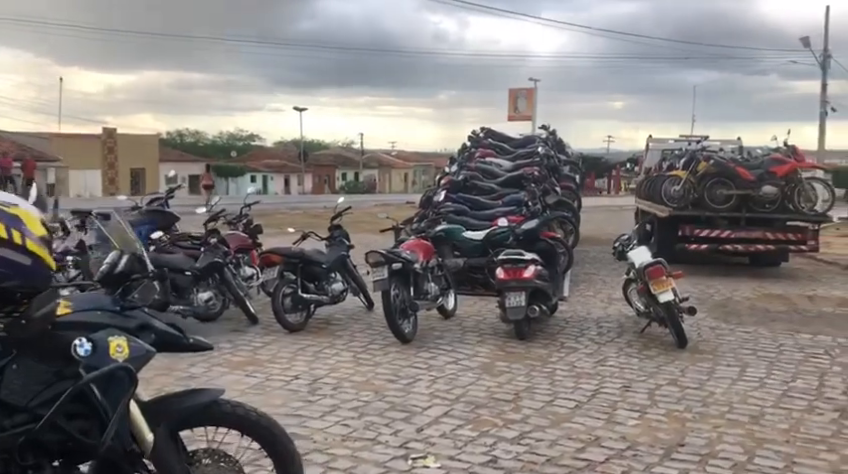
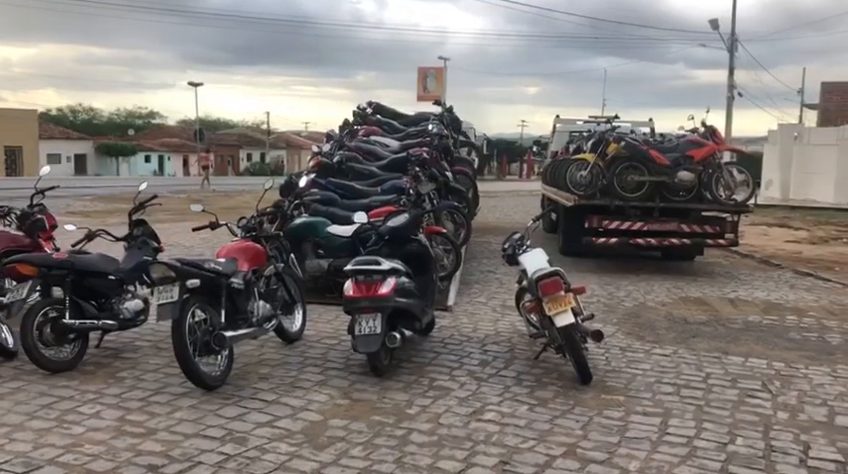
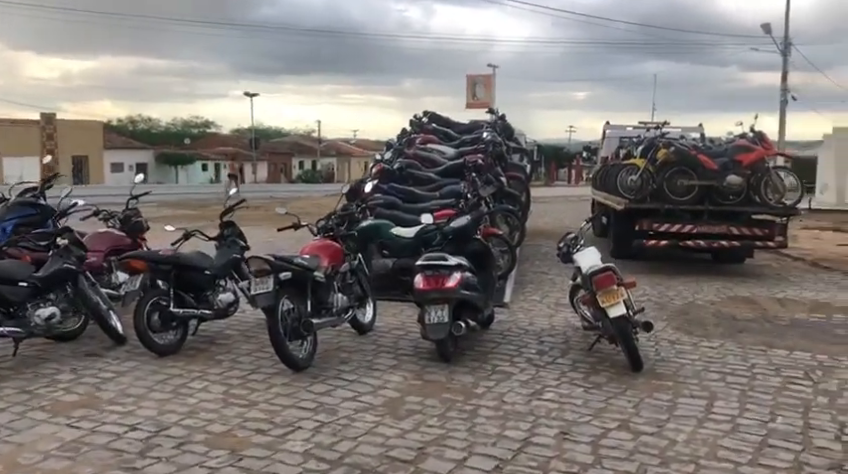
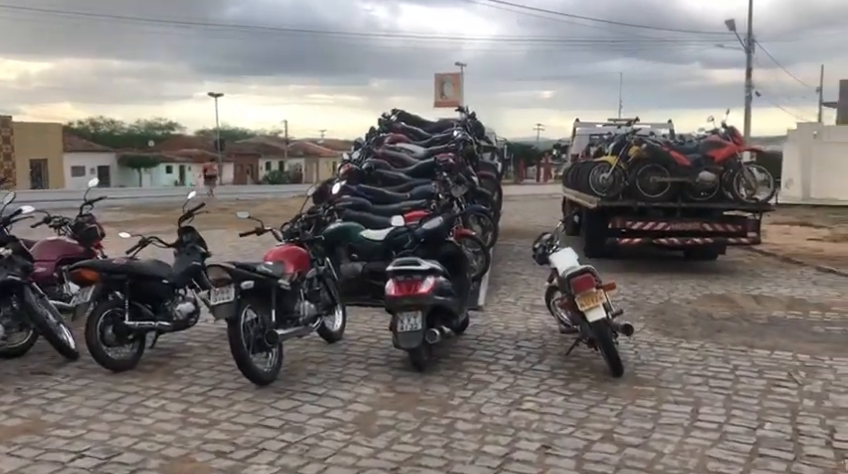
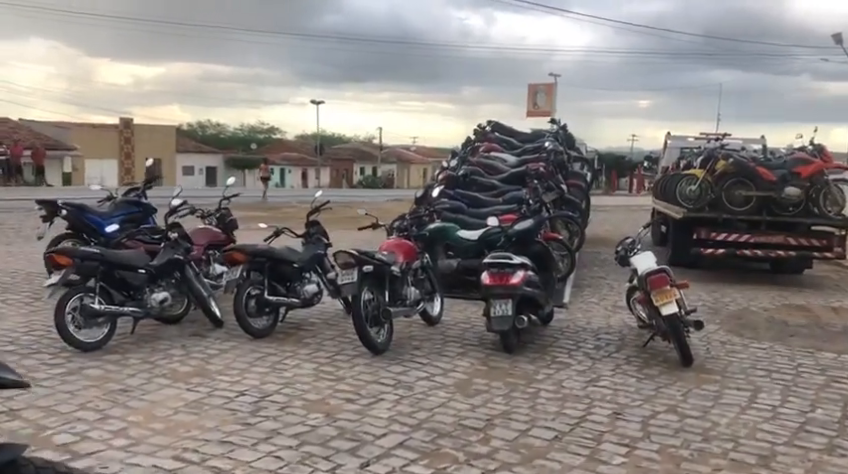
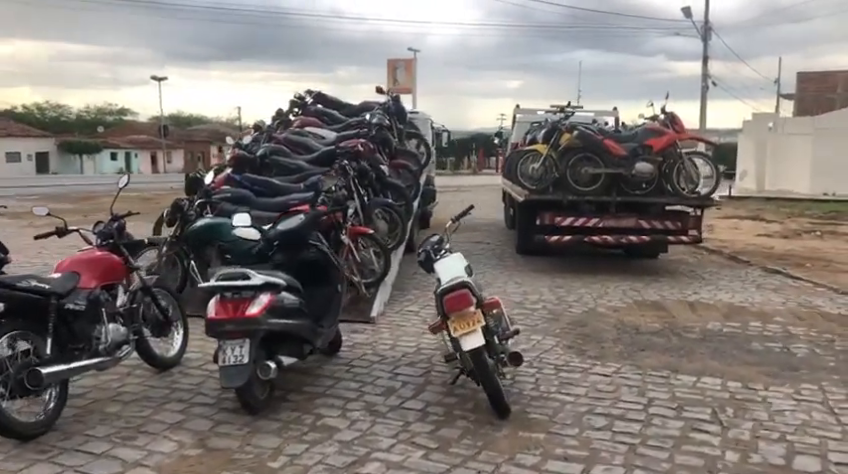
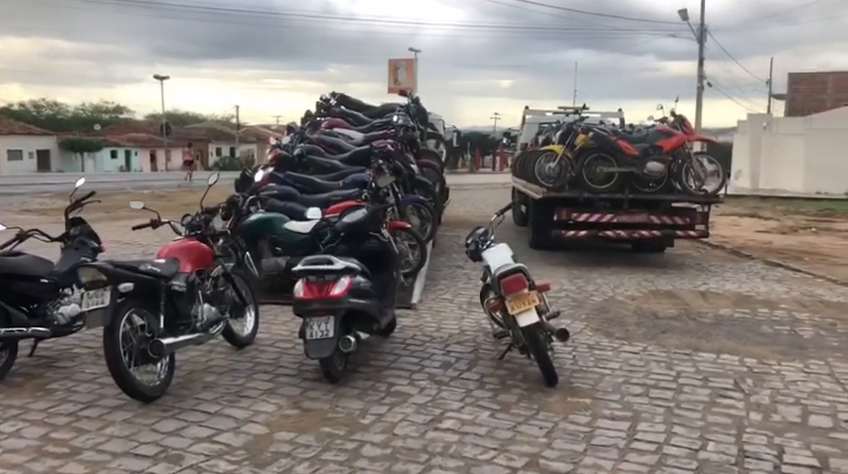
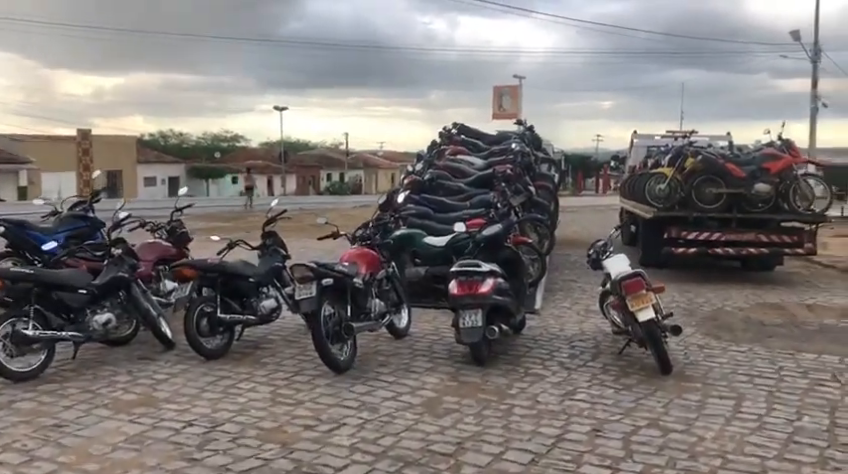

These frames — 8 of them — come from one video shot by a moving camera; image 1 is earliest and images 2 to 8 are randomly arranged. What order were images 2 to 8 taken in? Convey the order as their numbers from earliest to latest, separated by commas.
5, 8, 3, 4, 2, 7, 6
